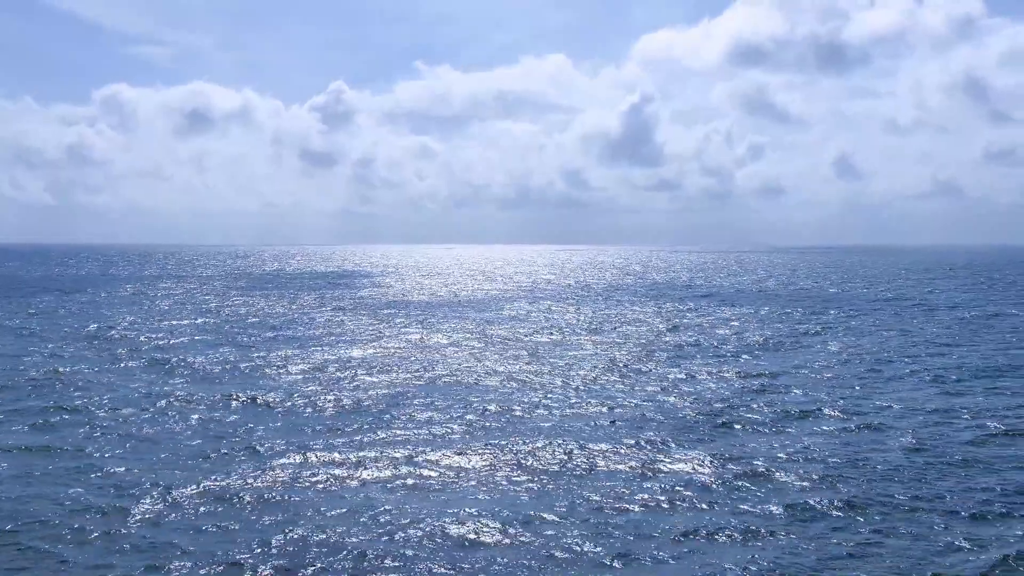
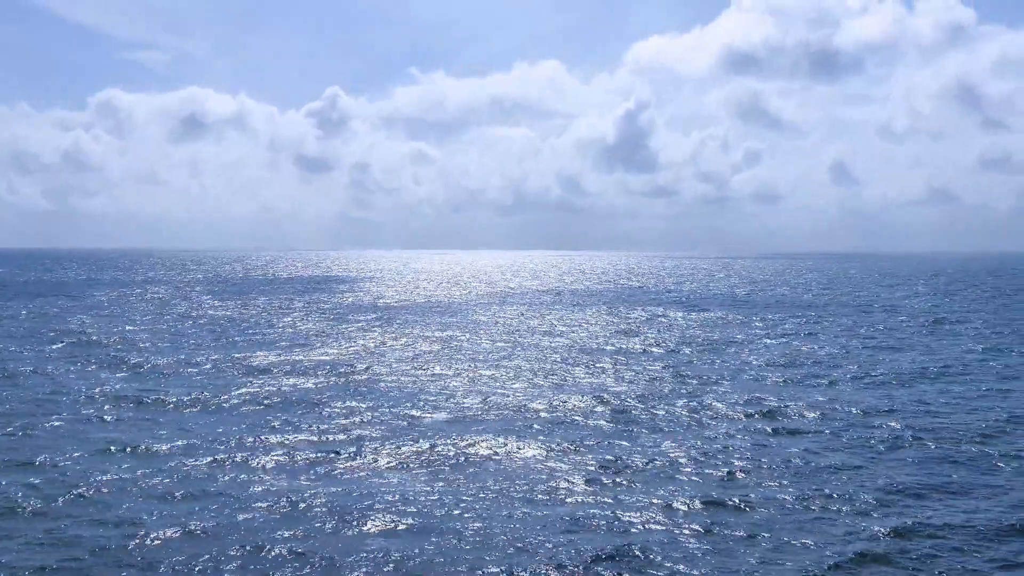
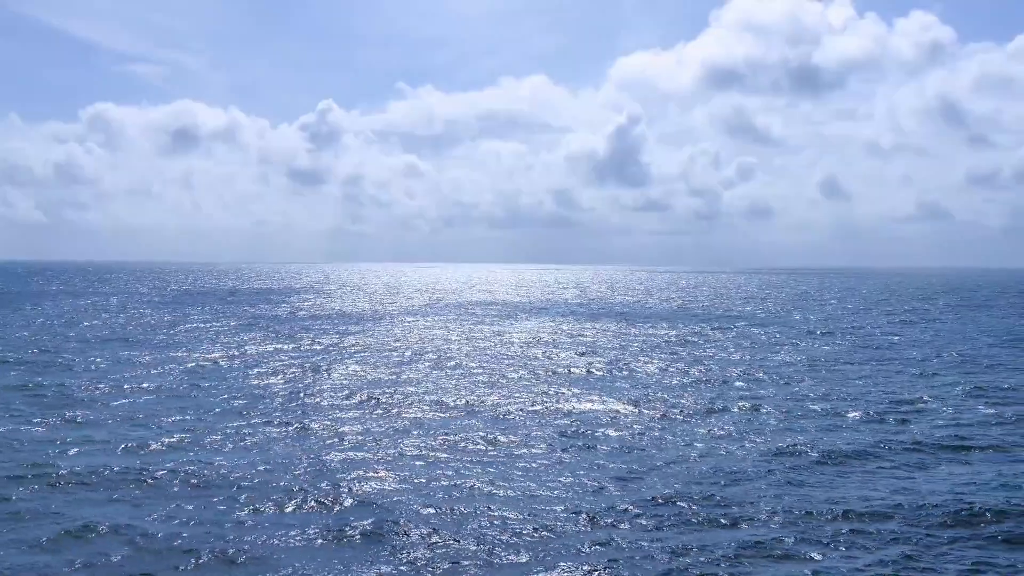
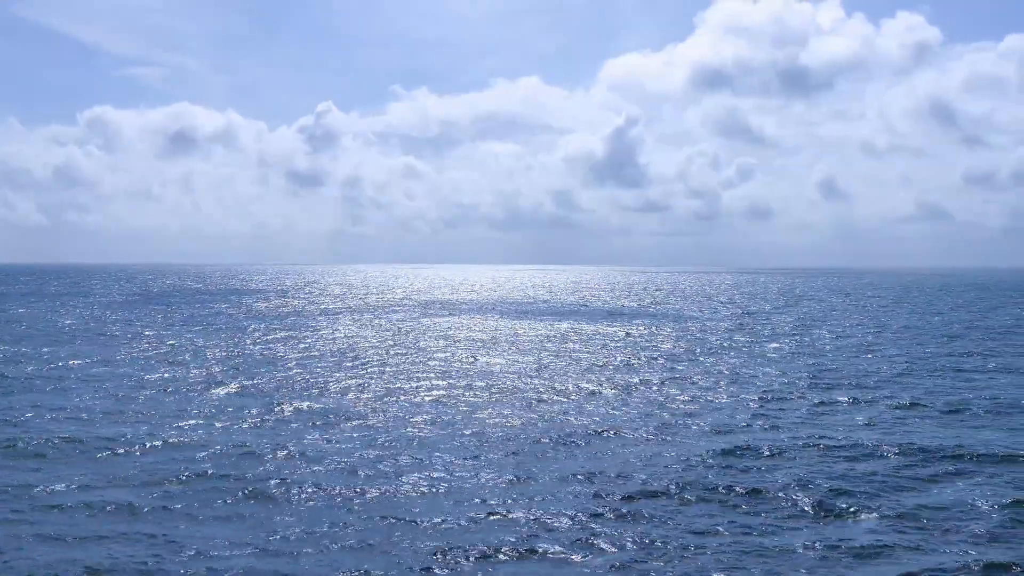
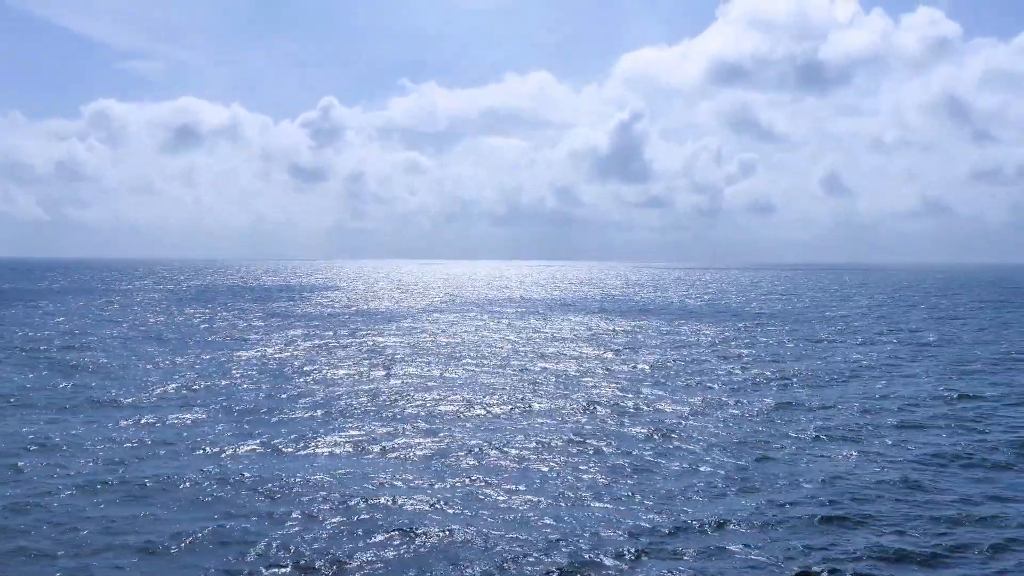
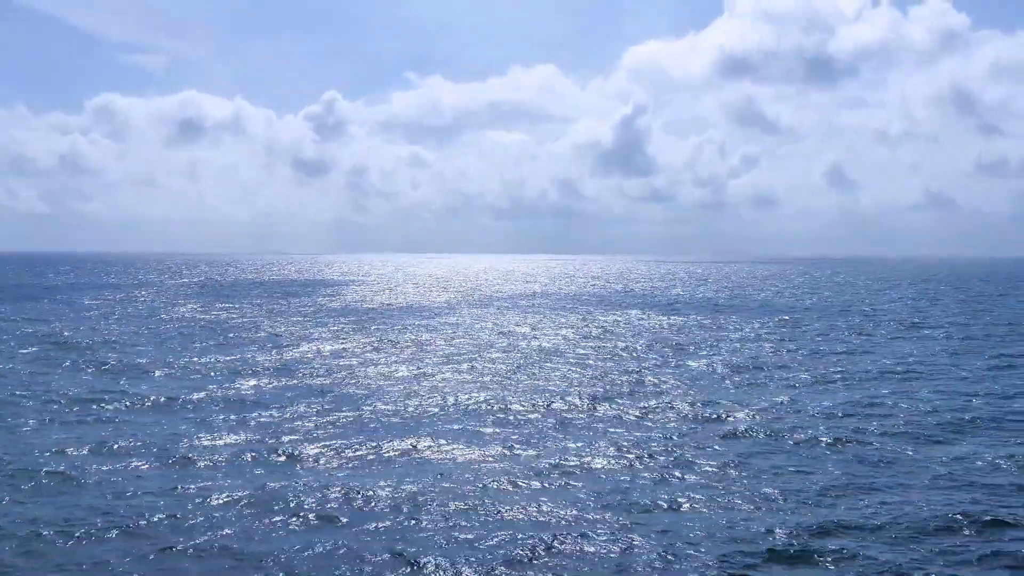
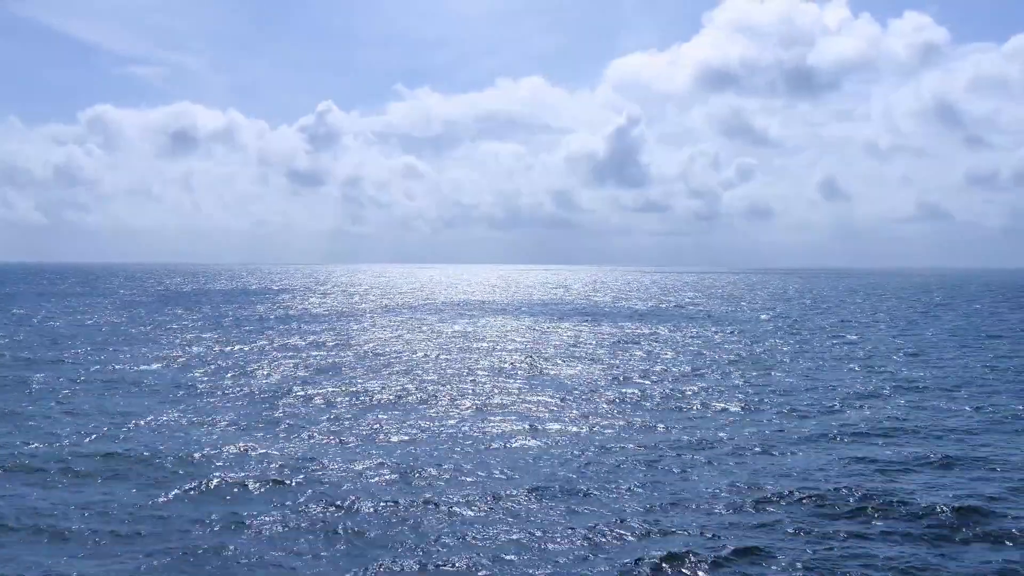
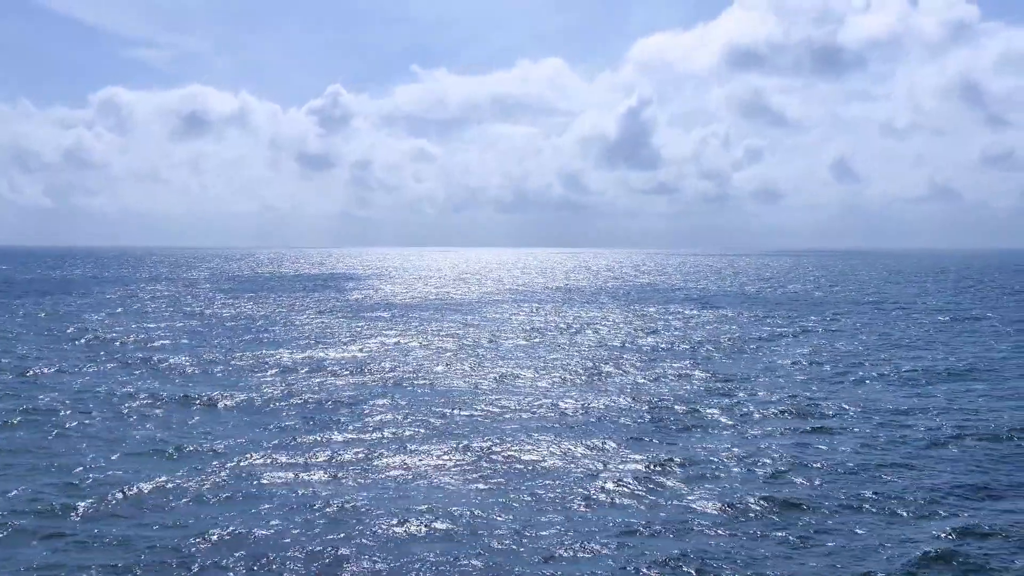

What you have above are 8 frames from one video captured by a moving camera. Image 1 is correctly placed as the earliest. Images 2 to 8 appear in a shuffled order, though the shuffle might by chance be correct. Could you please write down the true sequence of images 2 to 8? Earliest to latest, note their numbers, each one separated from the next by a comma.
8, 2, 6, 5, 3, 7, 4
